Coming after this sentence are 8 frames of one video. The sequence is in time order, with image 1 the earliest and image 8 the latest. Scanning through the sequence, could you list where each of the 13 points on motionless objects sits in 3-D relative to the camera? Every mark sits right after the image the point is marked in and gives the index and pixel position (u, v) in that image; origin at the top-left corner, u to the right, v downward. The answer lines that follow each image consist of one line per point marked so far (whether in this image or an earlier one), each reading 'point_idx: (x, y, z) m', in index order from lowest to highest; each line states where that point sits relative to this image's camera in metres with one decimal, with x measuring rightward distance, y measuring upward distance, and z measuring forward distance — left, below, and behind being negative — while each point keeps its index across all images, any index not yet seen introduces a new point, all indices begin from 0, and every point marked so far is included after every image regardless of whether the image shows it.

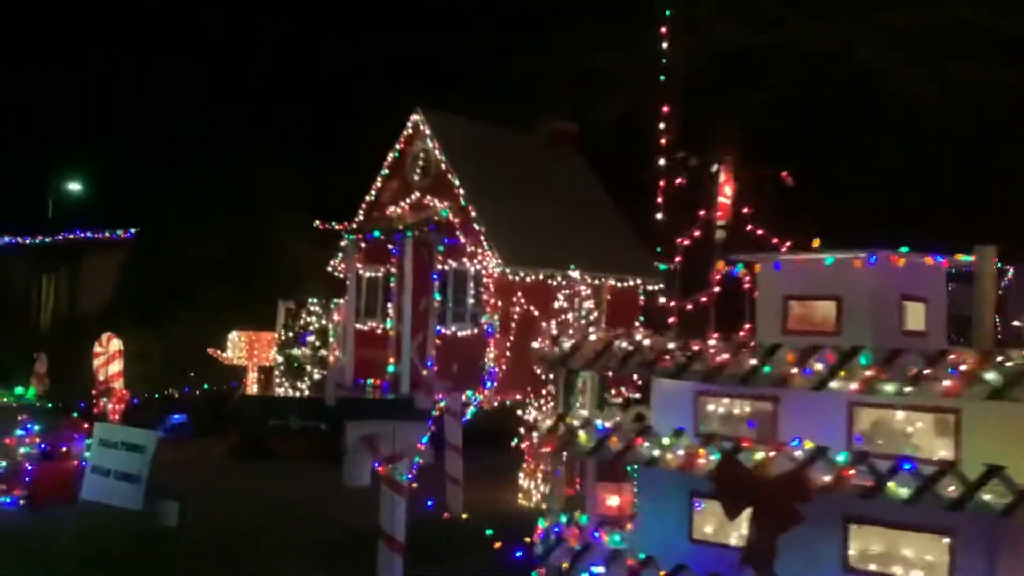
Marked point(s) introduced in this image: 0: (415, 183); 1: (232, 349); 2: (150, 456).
0: (-1.9, +2.0, +19.7) m
1: (-4.8, -1.1, +17.5) m
2: (-4.3, -1.9, +12.2) m
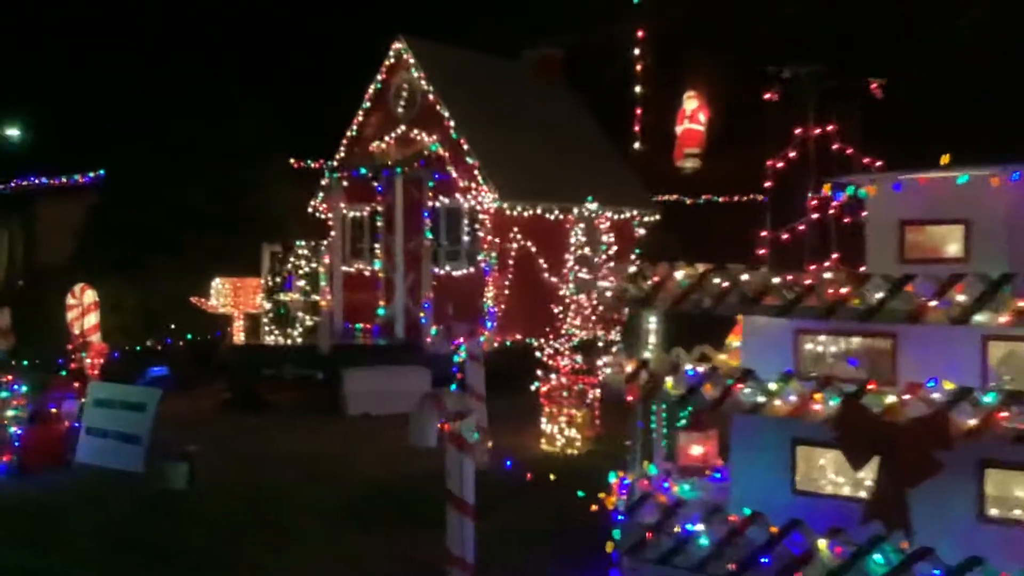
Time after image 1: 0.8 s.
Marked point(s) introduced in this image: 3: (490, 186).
0: (-2.0, +3.1, +18.7) m
1: (-4.8, -0.2, +16.6) m
2: (-4.0, -1.4, +11.3) m
3: (-0.4, +1.7, +17.0) m
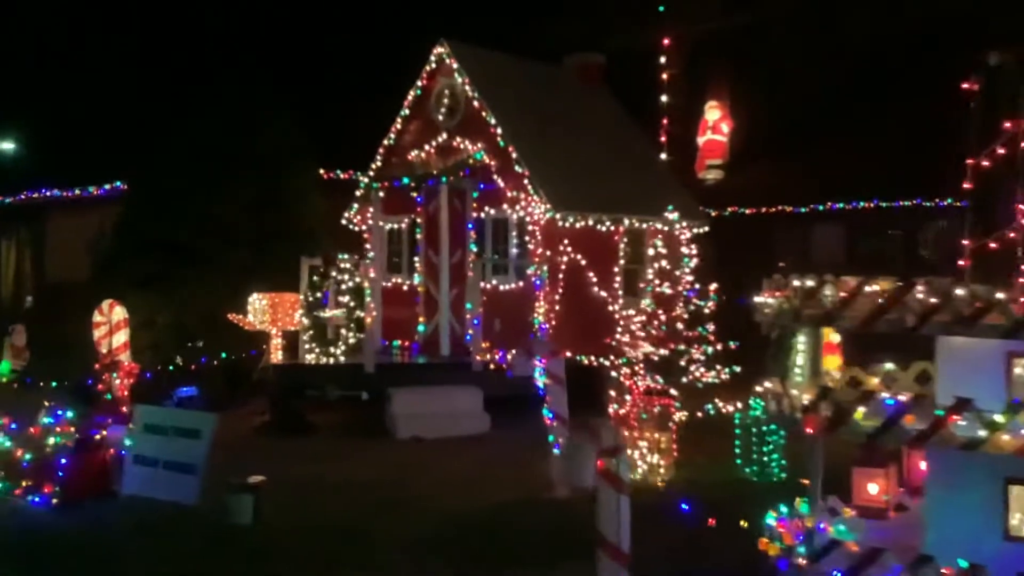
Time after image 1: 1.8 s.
0: (-1.2, +2.8, +17.9) m
1: (-4.0, -0.4, +15.7) m
2: (-3.1, -1.5, +10.5) m
3: (+0.5, +1.5, +16.2) m
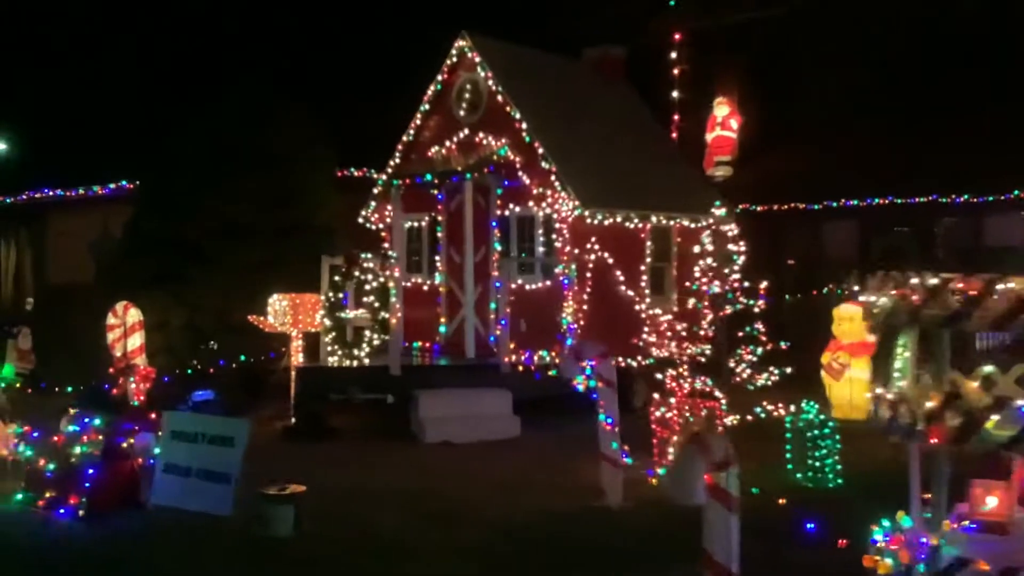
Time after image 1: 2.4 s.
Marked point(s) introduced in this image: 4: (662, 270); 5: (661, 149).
0: (-0.8, +2.9, +17.5) m
1: (-3.6, -0.4, +15.2) m
2: (-2.6, -1.5, +10.0) m
3: (+0.9, +1.5, +15.8) m
4: (+2.6, +0.3, +17.9) m
5: (+2.8, +2.6, +19.6) m
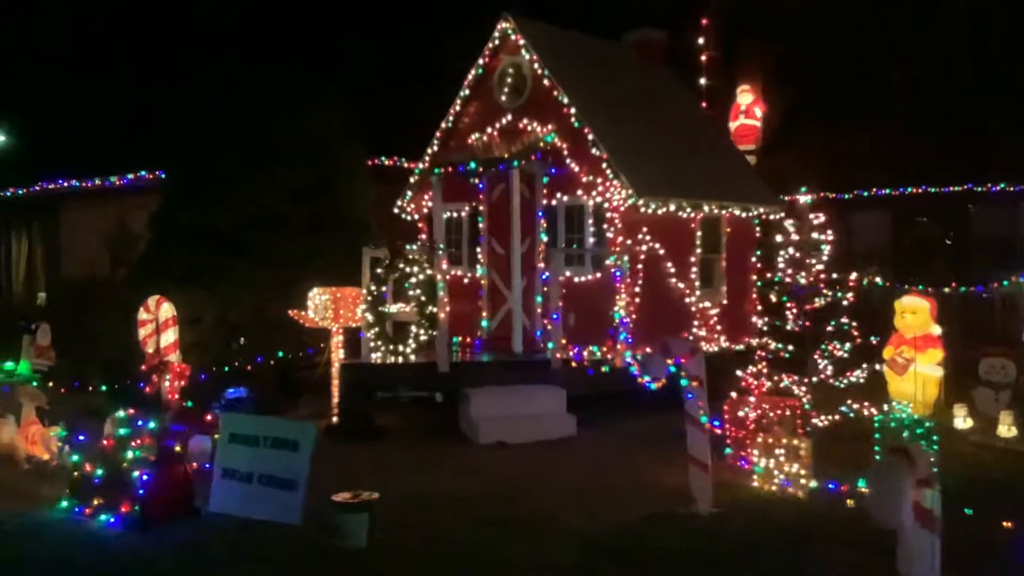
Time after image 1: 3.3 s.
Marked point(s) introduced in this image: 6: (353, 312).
0: (-0.1, +3.0, +16.8) m
1: (-2.8, -0.3, +14.6) m
2: (-1.8, -1.5, +9.3) m
3: (+1.6, +1.6, +15.1) m
4: (+3.3, +0.4, +17.3) m
5: (+3.5, +2.8, +18.9) m
6: (-2.3, -0.3, +14.6) m
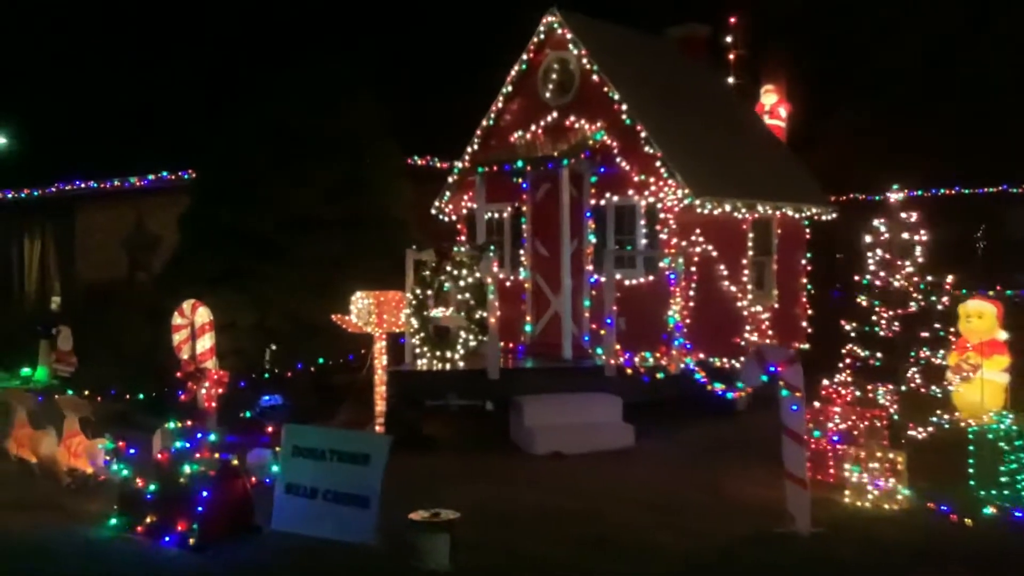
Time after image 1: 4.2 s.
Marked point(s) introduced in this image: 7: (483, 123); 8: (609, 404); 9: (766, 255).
0: (+0.6, +2.9, +16.2) m
1: (-2.1, -0.4, +14.0) m
2: (-1.1, -1.5, +8.7) m
3: (+2.3, +1.5, +14.5) m
4: (+4.1, +0.4, +16.7) m
5: (+4.2, +2.7, +18.3) m
6: (-1.6, -0.4, +14.0) m
7: (-0.5, +2.7, +16.8) m
8: (+1.3, -1.5, +13.4) m
9: (+4.1, +0.5, +16.7) m
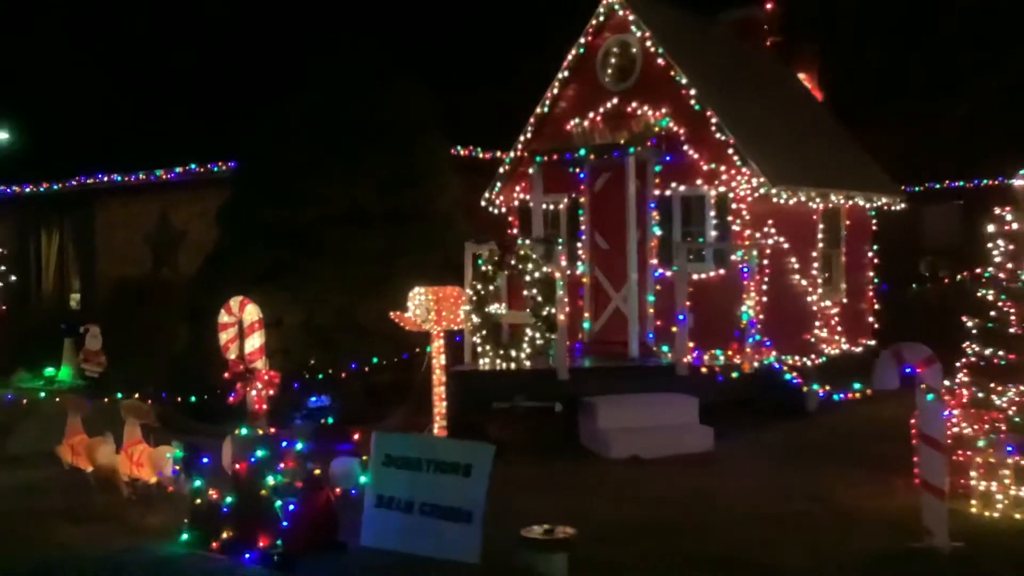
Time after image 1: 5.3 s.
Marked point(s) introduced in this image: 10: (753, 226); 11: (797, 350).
0: (+1.4, +3.0, +15.4) m
1: (-1.2, -0.3, +13.2) m
2: (-0.2, -1.5, +8.0) m
3: (+3.2, +1.6, +13.8) m
4: (+4.9, +0.5, +16.0) m
5: (+5.1, +2.8, +17.6) m
6: (-0.7, -0.3, +13.3) m
7: (+0.4, +2.8, +16.1) m
8: (+2.1, -1.4, +12.7) m
9: (+5.0, +0.6, +16.0) m
10: (+3.3, +0.9, +14.2) m
11: (+4.1, -0.9, +14.9) m
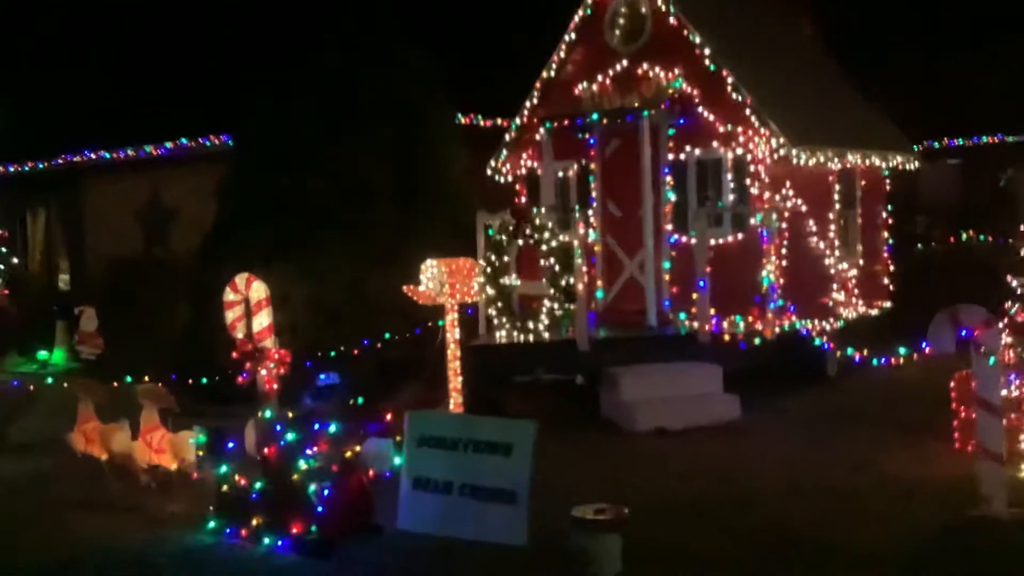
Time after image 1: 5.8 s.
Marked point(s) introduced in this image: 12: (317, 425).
0: (+1.5, +3.5, +15.0) m
1: (-1.0, 0.0, +12.8) m
2: (+0.1, -1.3, +7.6) m
3: (+3.3, +2.1, +13.4) m
4: (+5.1, +1.1, +15.7) m
5: (+5.1, +3.4, +17.2) m
6: (-0.5, 0.0, +12.9) m
7: (+0.5, +3.2, +15.6) m
8: (+2.4, -1.0, +12.4) m
9: (+5.1, +1.2, +15.7) m
10: (+3.5, +1.3, +13.9) m
11: (+4.3, -0.4, +14.7) m
12: (-1.6, -1.1, +8.4) m
